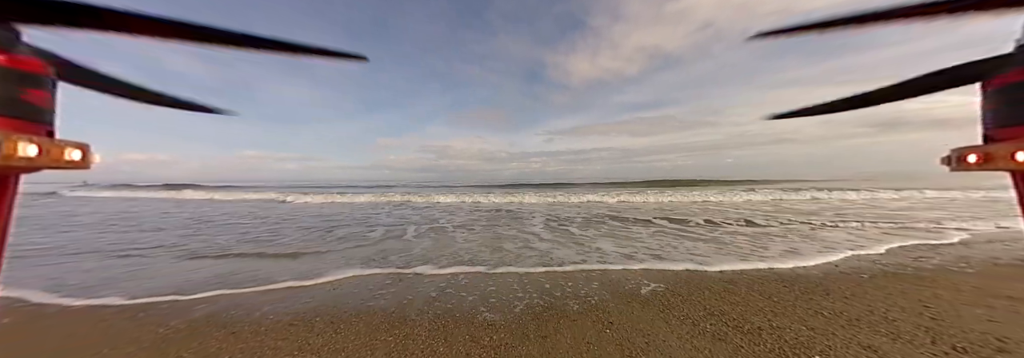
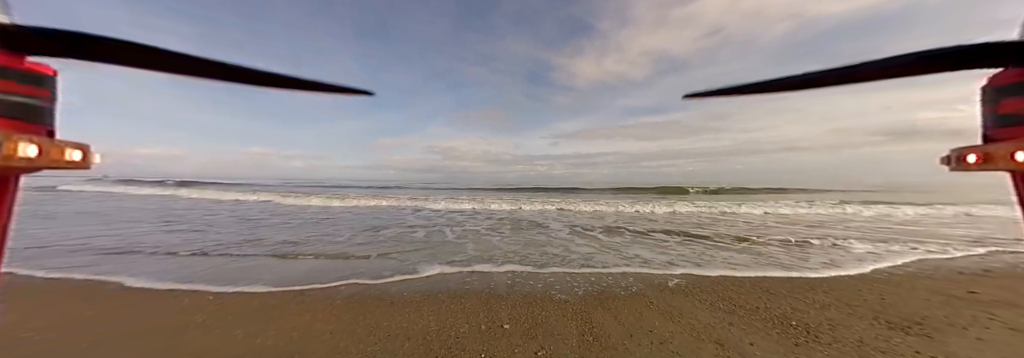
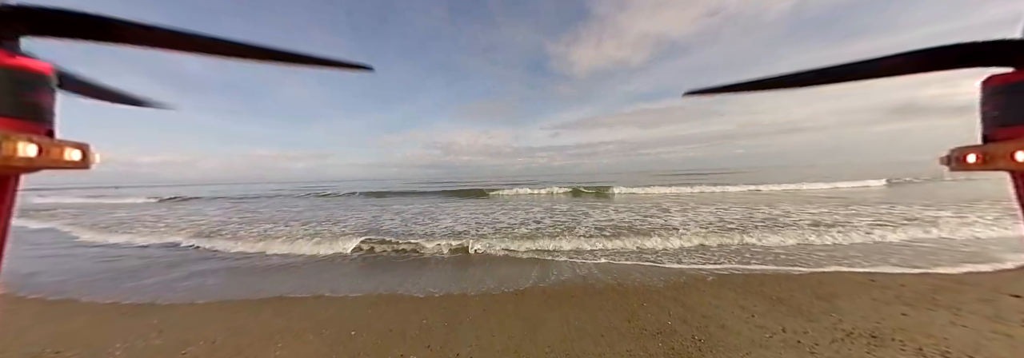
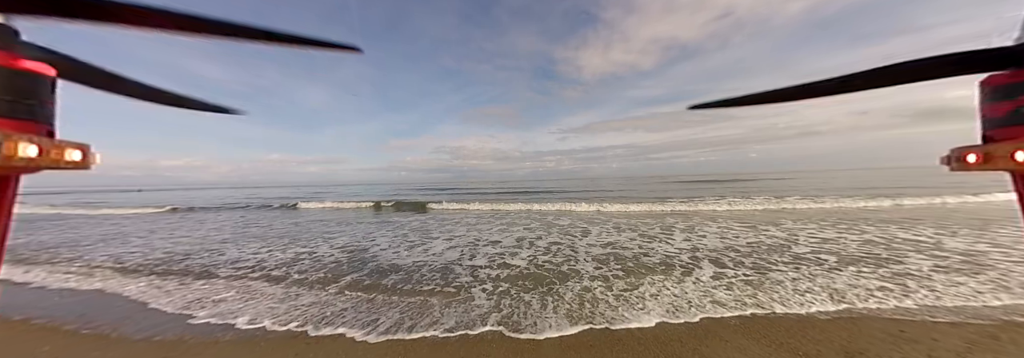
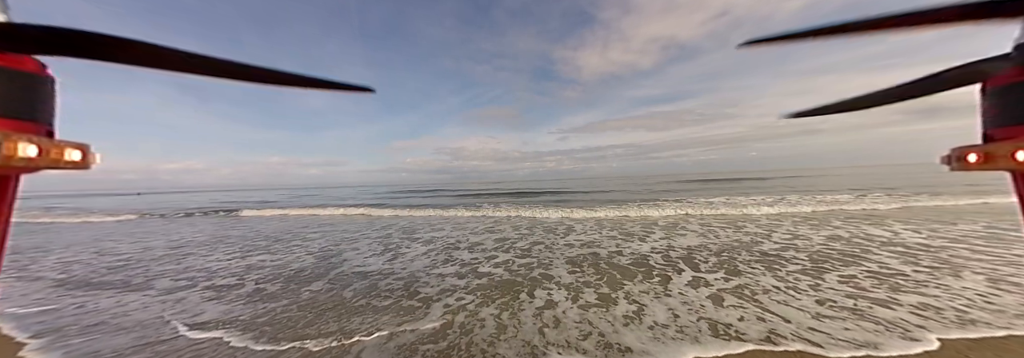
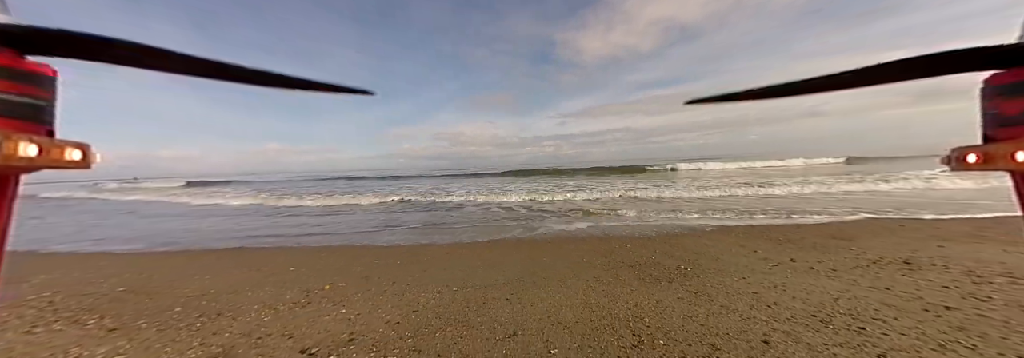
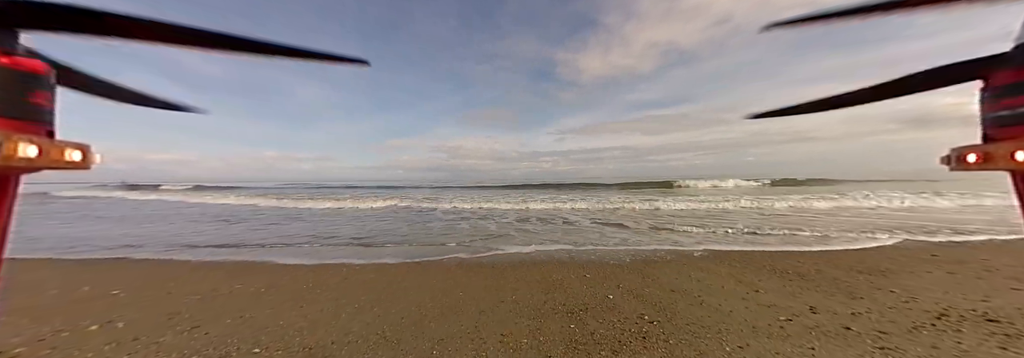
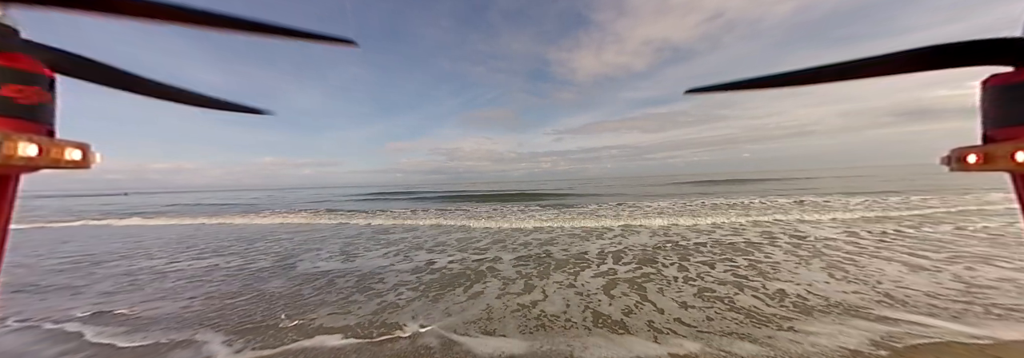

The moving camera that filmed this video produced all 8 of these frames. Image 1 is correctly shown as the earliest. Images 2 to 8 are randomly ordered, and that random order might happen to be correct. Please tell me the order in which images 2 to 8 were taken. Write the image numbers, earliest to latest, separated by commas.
2, 7, 6, 3, 4, 5, 8
